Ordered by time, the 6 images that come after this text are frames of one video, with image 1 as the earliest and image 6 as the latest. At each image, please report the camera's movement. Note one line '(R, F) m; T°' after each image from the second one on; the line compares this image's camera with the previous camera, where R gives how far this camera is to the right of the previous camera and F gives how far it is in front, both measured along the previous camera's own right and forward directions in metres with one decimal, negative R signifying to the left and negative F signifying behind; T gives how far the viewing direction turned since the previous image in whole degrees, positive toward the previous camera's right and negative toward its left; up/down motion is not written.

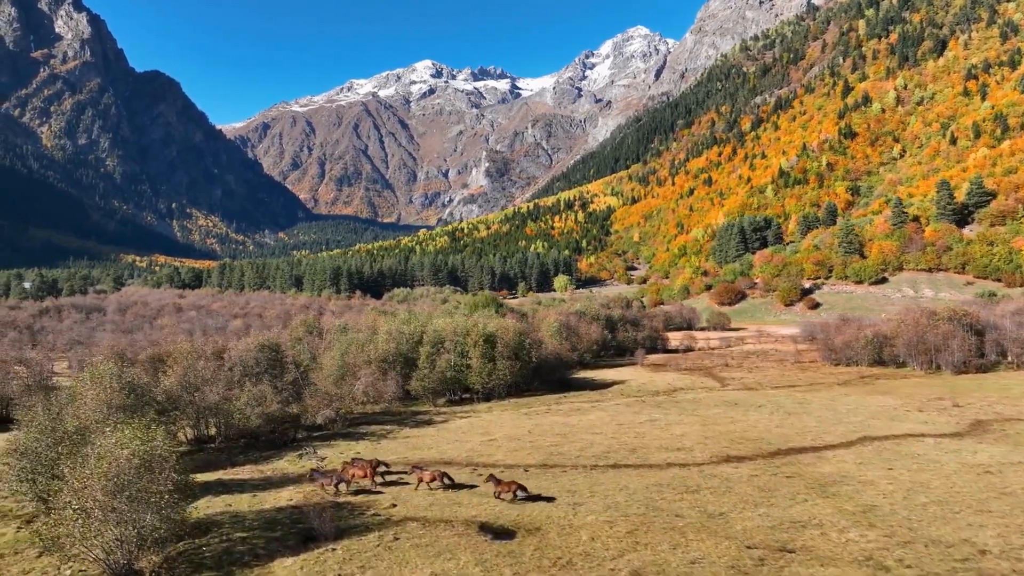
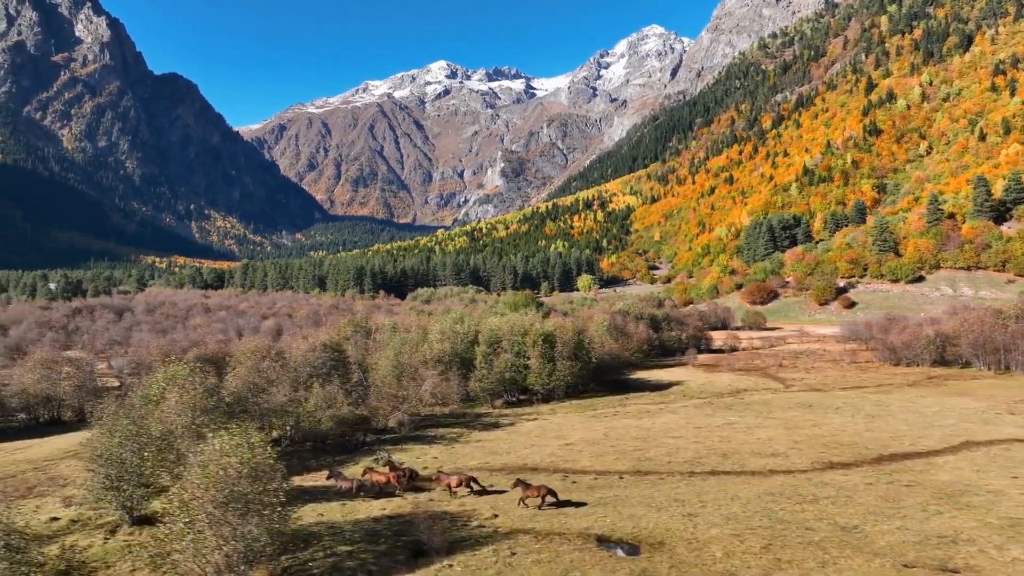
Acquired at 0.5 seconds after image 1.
(-2.6, +1.4) m; -1°
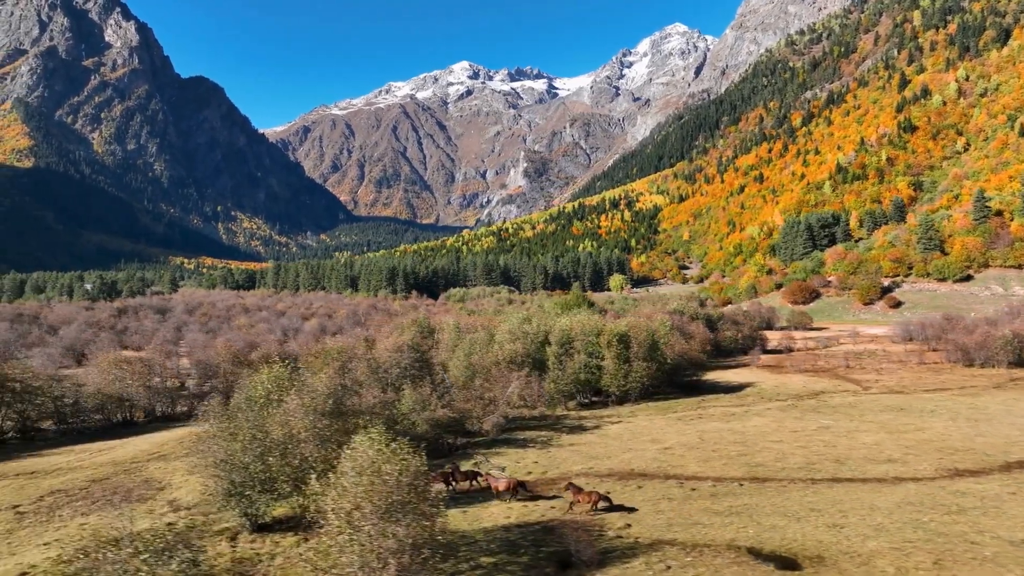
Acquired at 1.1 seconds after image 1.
(-2.9, +0.9) m; -2°
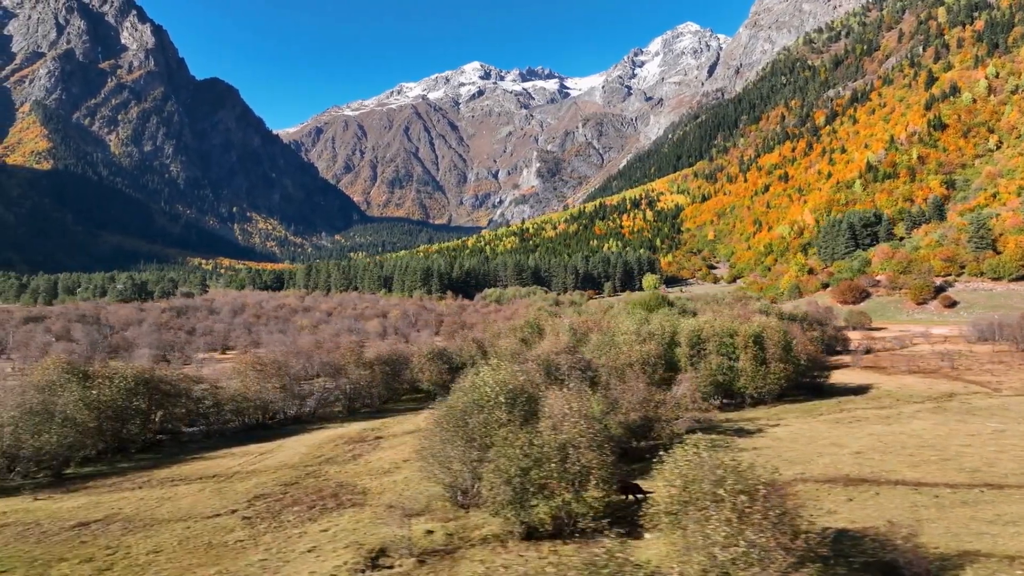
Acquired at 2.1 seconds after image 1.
(-6.6, +0.5) m; -1°
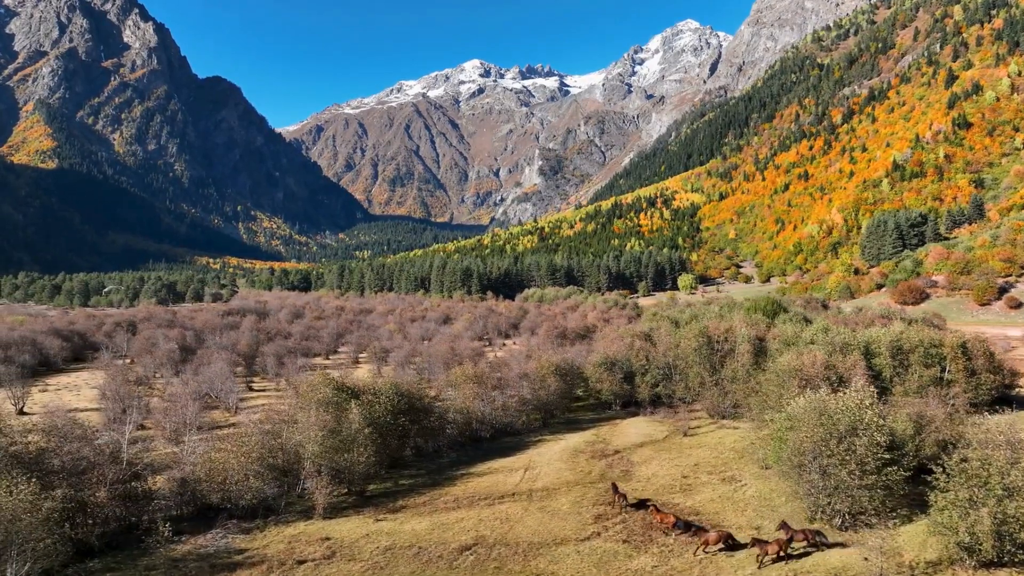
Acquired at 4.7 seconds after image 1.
(-11.2, +0.1) m; 0°
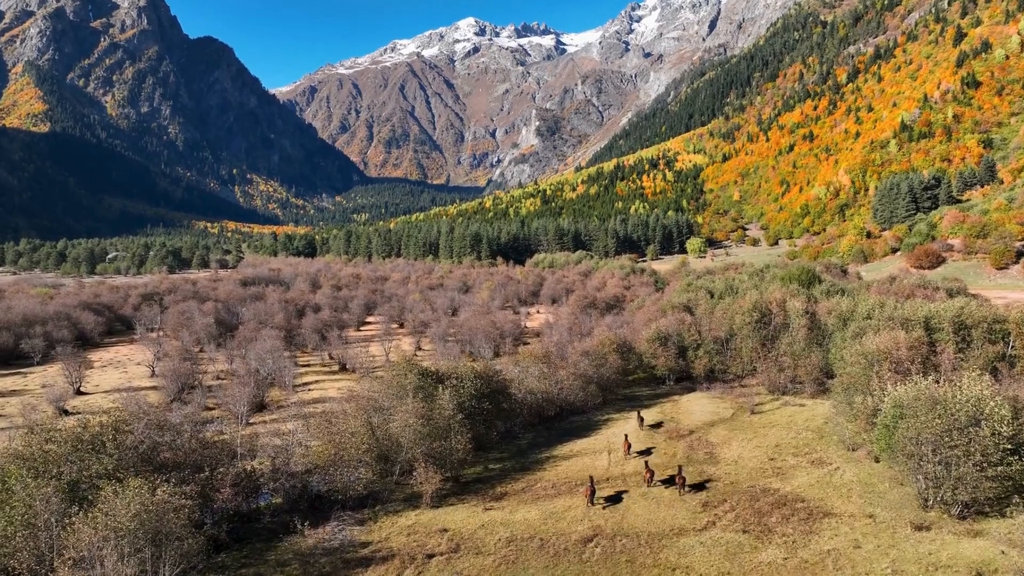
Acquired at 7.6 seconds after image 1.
(-3.6, +0.3) m; 0°
